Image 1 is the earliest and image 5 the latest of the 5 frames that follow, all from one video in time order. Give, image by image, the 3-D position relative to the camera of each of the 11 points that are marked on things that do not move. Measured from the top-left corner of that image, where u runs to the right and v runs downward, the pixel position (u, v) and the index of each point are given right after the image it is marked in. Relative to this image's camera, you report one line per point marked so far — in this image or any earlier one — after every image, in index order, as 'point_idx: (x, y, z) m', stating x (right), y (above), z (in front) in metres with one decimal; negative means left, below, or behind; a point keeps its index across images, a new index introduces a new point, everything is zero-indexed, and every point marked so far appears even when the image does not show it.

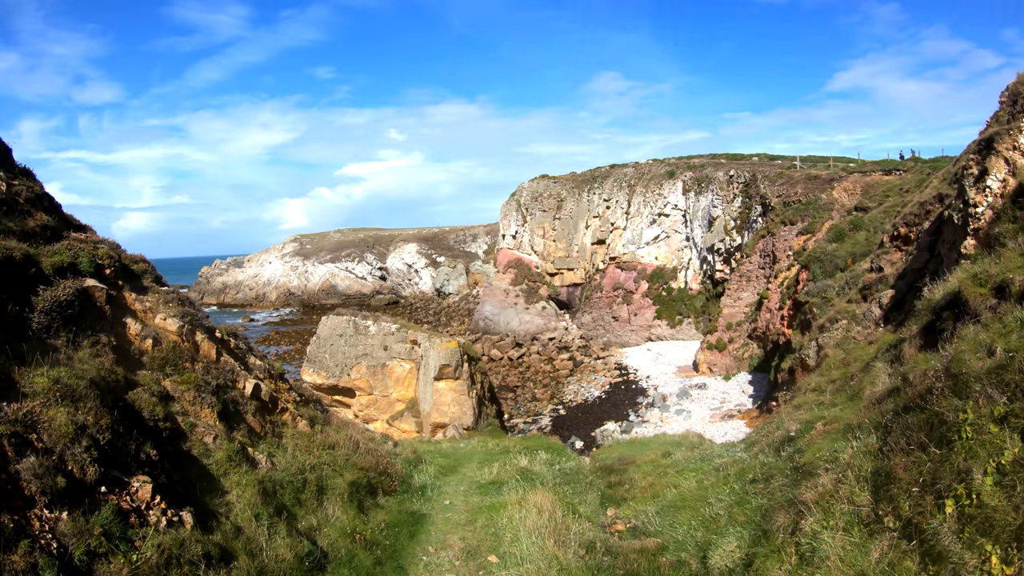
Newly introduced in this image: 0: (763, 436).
0: (+3.9, -2.4, +8.3) m
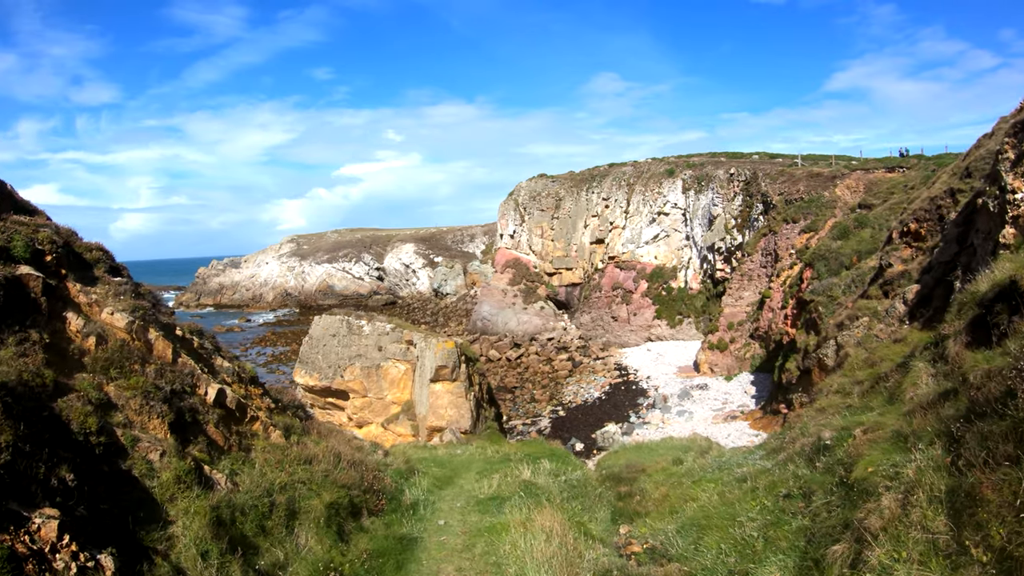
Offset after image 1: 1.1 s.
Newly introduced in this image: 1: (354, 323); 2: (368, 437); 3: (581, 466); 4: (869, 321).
0: (+4.0, -2.3, +7.7) m
1: (-4.9, -1.1, +16.6) m
2: (-4.3, -4.4, +15.9) m
3: (+1.4, -3.6, +10.8) m
4: (+7.4, -0.7, +11.1) m
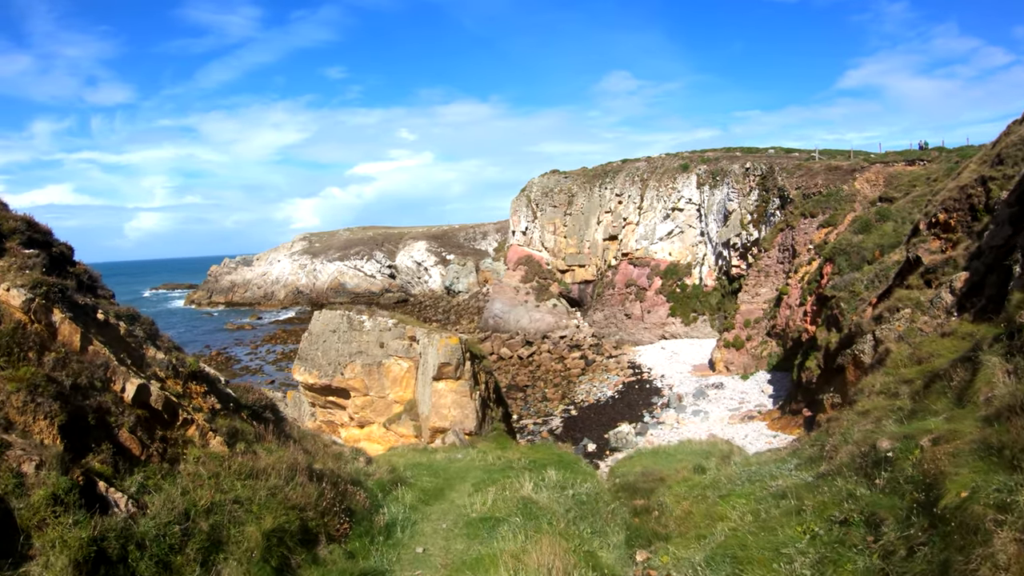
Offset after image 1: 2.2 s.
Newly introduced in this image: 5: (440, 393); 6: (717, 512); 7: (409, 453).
0: (+4.0, -2.2, +6.8) m
1: (-4.7, -0.9, +15.9) m
2: (-4.1, -4.3, +15.2) m
3: (+1.5, -3.5, +9.9) m
4: (+7.5, -0.5, +10.1) m
5: (-1.9, -2.8, +14.2) m
6: (+2.4, -2.6, +6.2) m
7: (-2.3, -3.7, +11.7) m
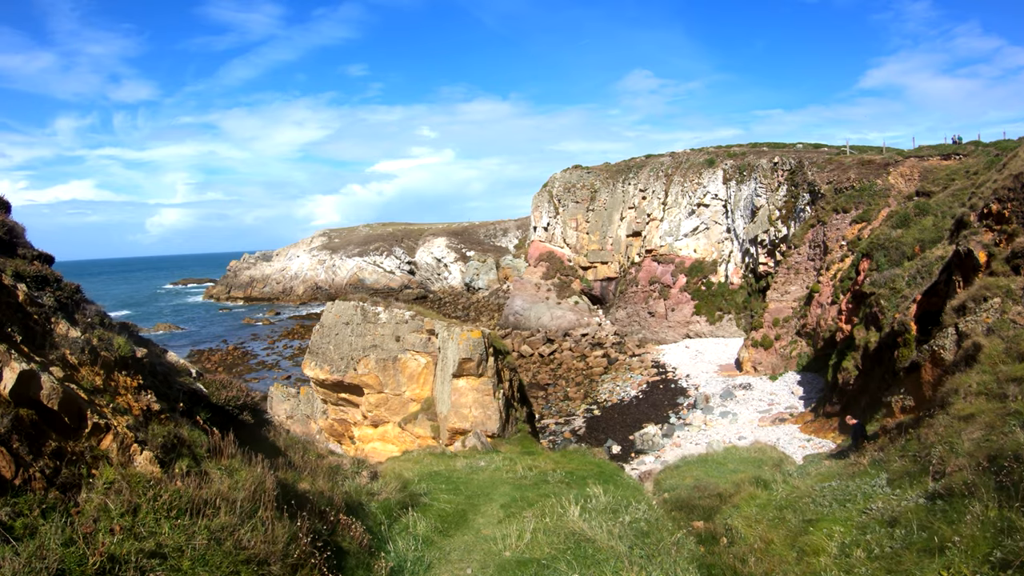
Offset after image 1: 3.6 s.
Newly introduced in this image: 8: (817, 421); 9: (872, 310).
0: (+4.4, -1.9, +5.5) m
1: (-4.0, -0.6, +14.8) m
2: (-3.4, -4.0, +14.2) m
3: (+2.0, -3.2, +8.7) m
4: (+8.0, -0.3, +8.7) m
5: (-1.3, -2.5, +13.1) m
6: (+2.7, -2.4, +4.9) m
7: (-1.7, -3.4, +10.7) m
8: (+11.3, -4.9, +19.5) m
9: (+13.2, -0.7, +18.9) m
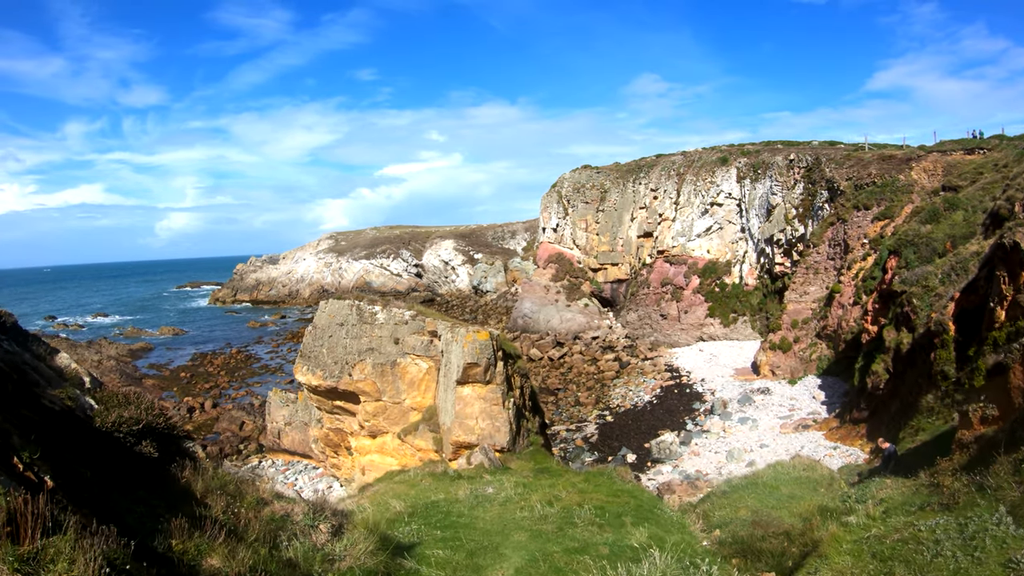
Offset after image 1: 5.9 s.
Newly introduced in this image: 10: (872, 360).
0: (+4.5, -1.8, +4.1) m
1: (-3.7, -0.6, +13.5) m
2: (-3.1, -3.9, +12.8) m
3: (+2.2, -3.1, +7.3) m
4: (+8.2, -0.1, +7.2) m
5: (-1.0, -2.4, +11.7) m
6: (+2.8, -2.2, +3.5) m
7: (-1.5, -3.3, +9.3) m
8: (+11.7, -4.8, +17.9) m
9: (+13.5, -0.6, +17.3) m
10: (+13.0, -2.5, +18.5) m
